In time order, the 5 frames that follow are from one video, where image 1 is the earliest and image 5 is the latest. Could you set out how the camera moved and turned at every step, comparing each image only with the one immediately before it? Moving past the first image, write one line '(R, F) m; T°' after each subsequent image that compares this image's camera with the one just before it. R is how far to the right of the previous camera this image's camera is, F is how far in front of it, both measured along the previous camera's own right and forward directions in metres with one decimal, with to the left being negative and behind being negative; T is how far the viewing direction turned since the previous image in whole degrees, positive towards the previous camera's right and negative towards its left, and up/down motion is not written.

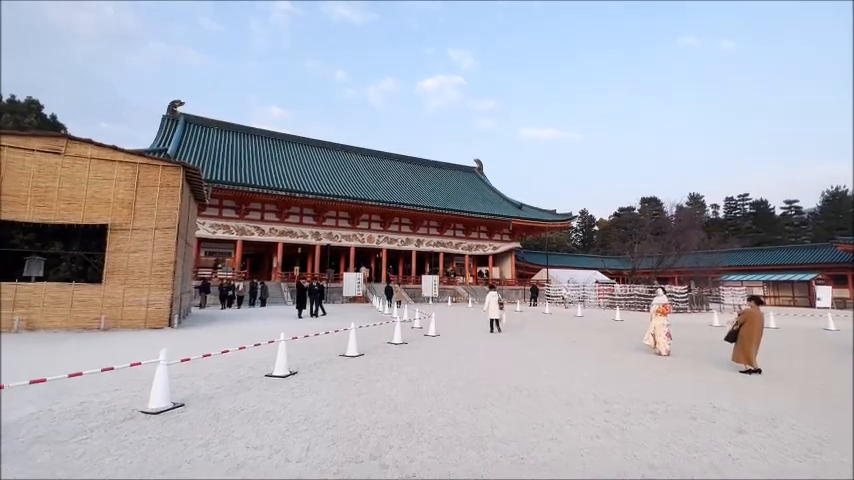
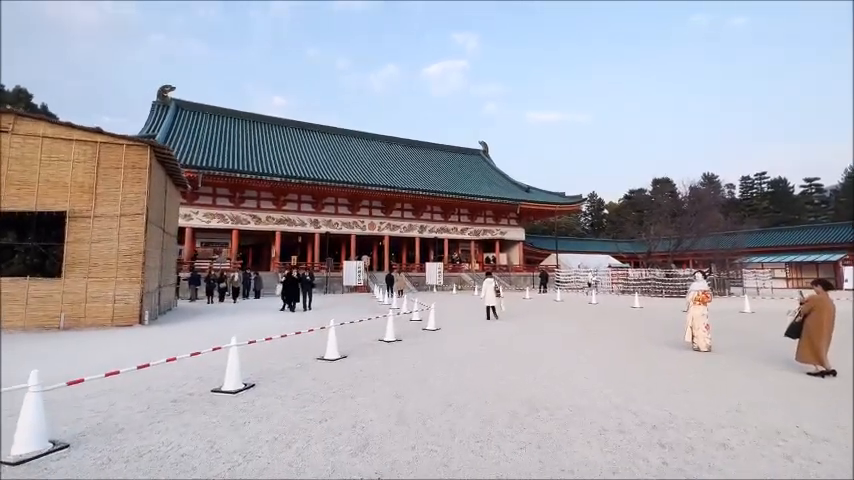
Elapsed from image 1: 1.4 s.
(+0.2, +1.3) m; -1°
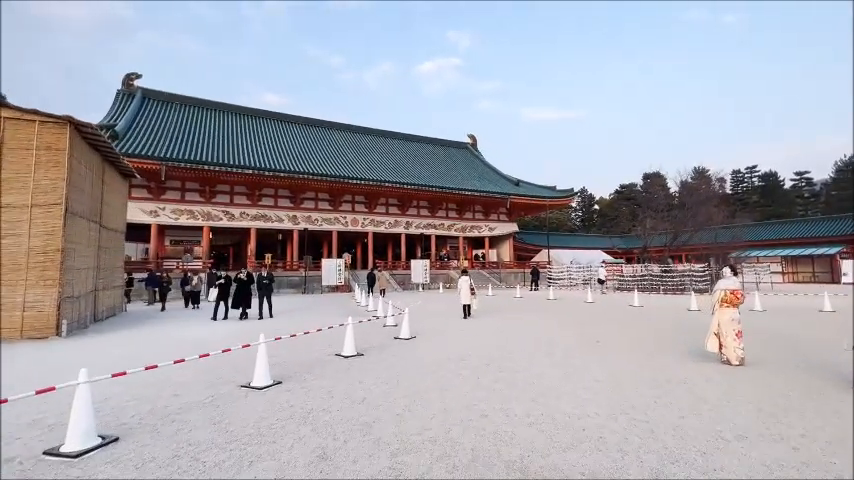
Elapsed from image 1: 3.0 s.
(+0.3, +1.5) m; +1°
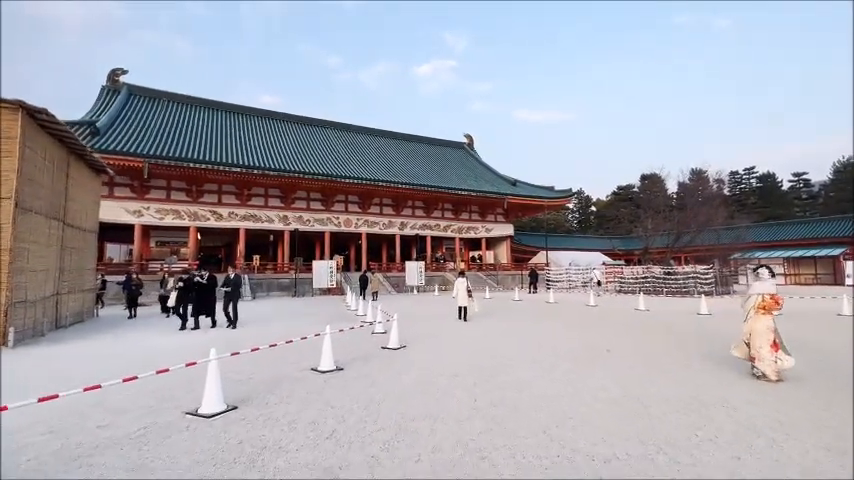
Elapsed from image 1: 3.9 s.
(+0.1, +0.8) m; 0°
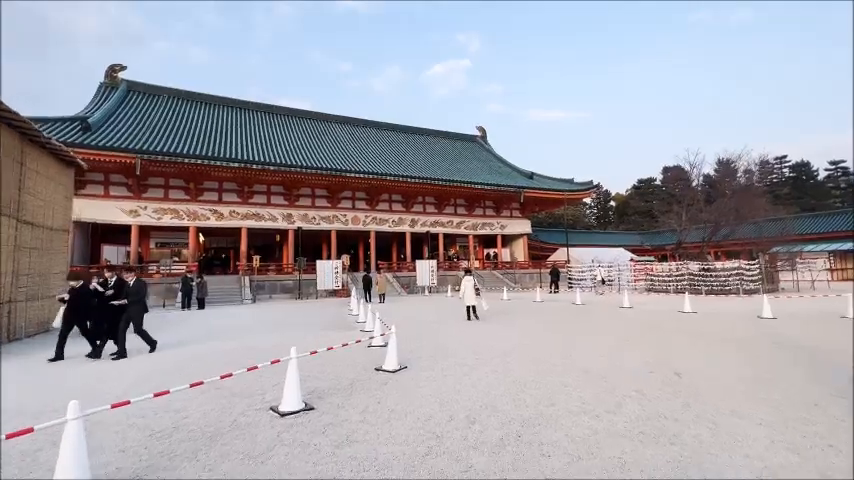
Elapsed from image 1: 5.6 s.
(+0.1, +1.6) m; -2°
